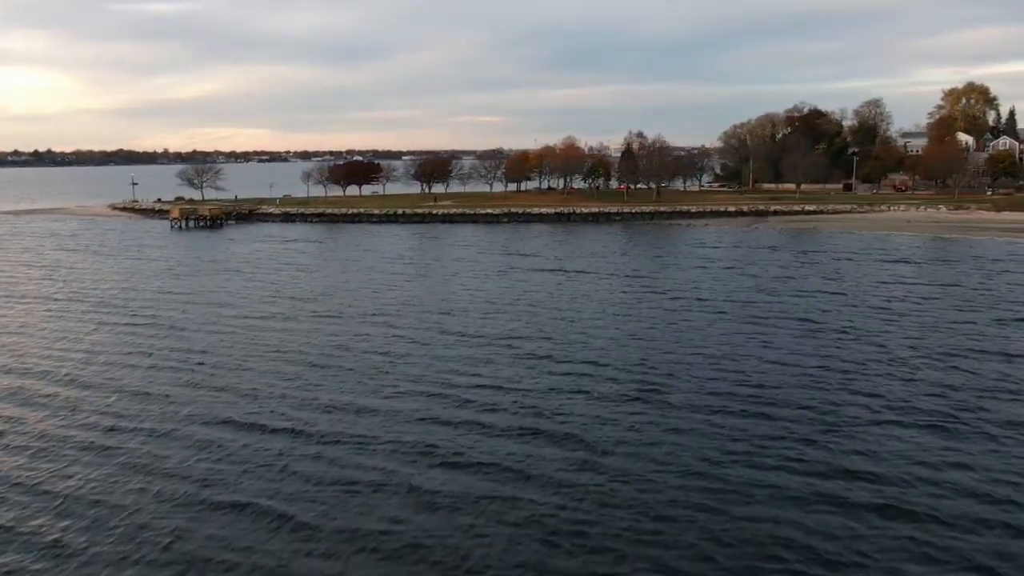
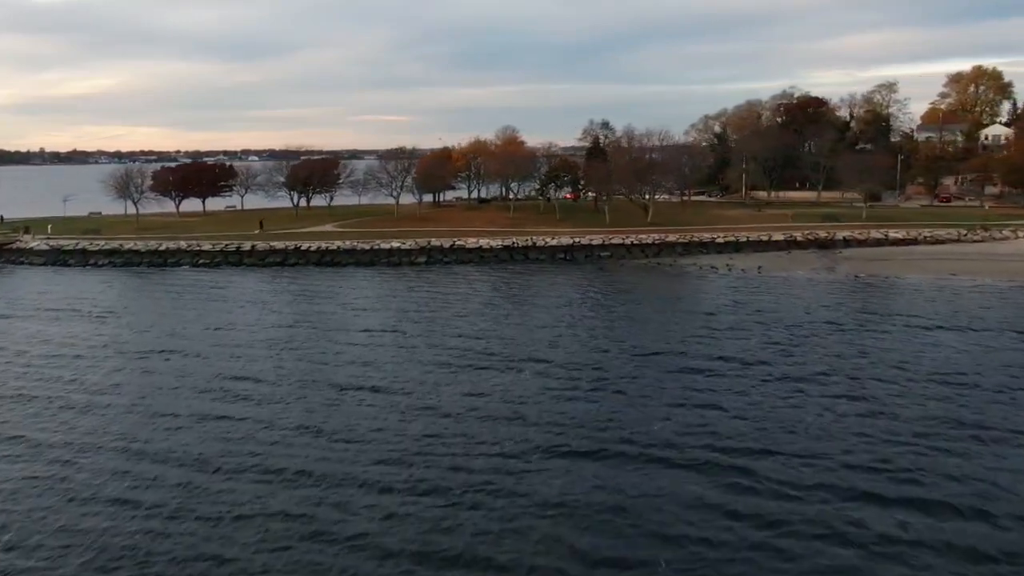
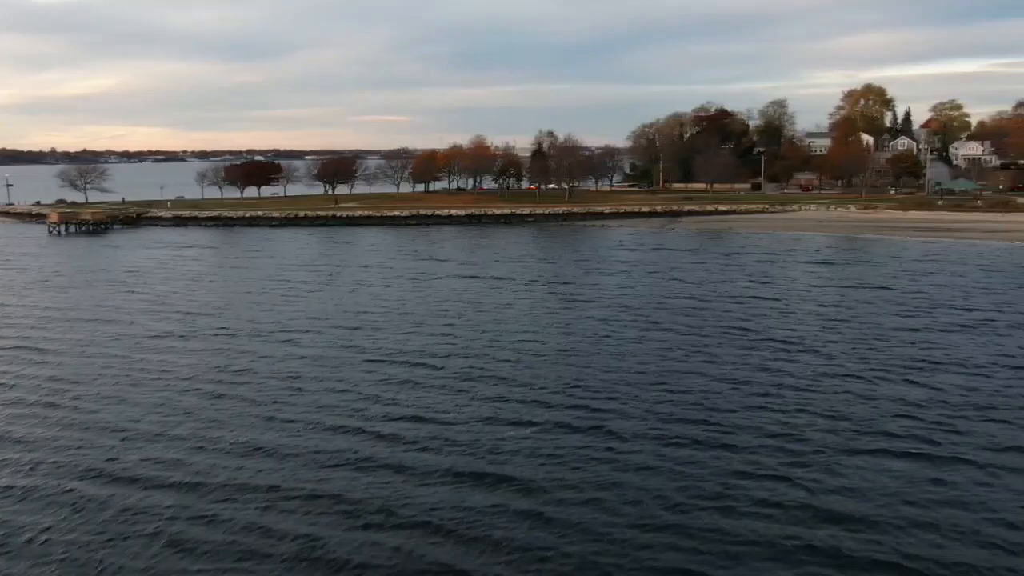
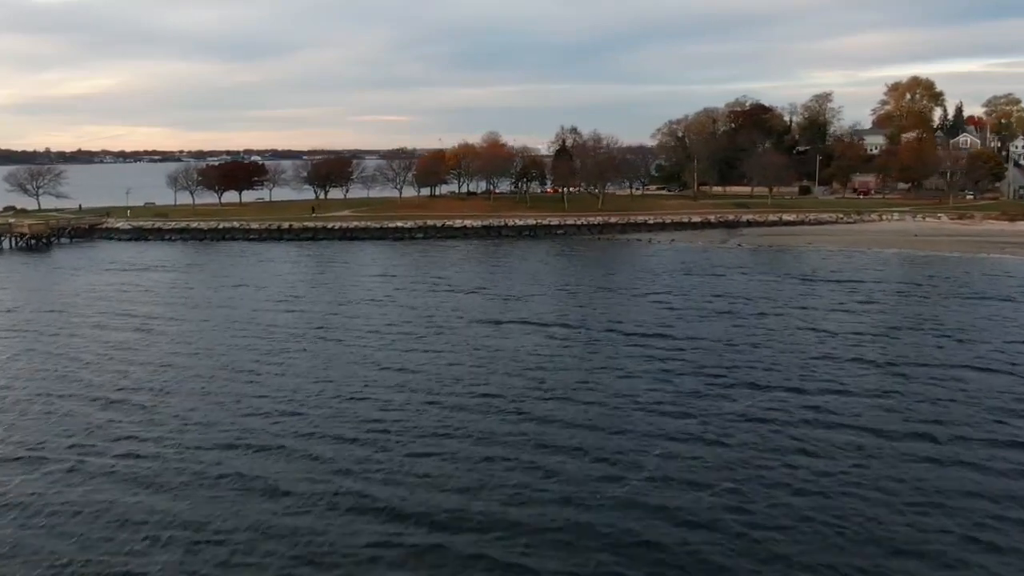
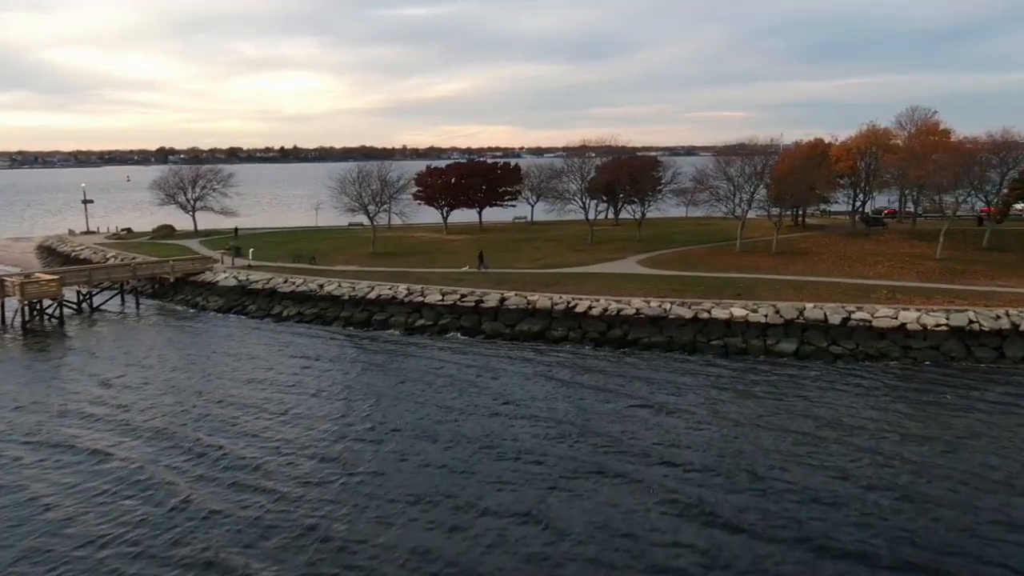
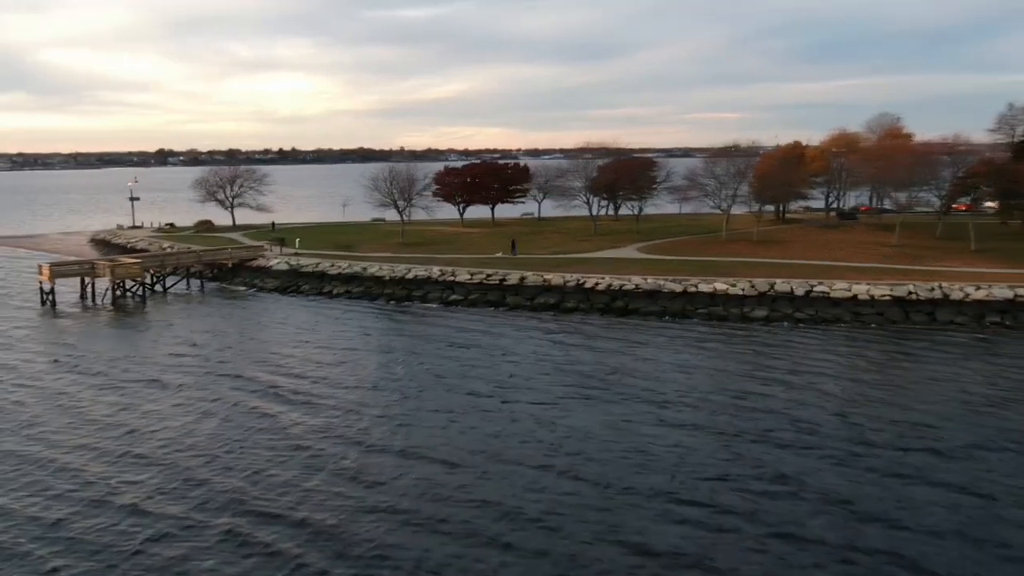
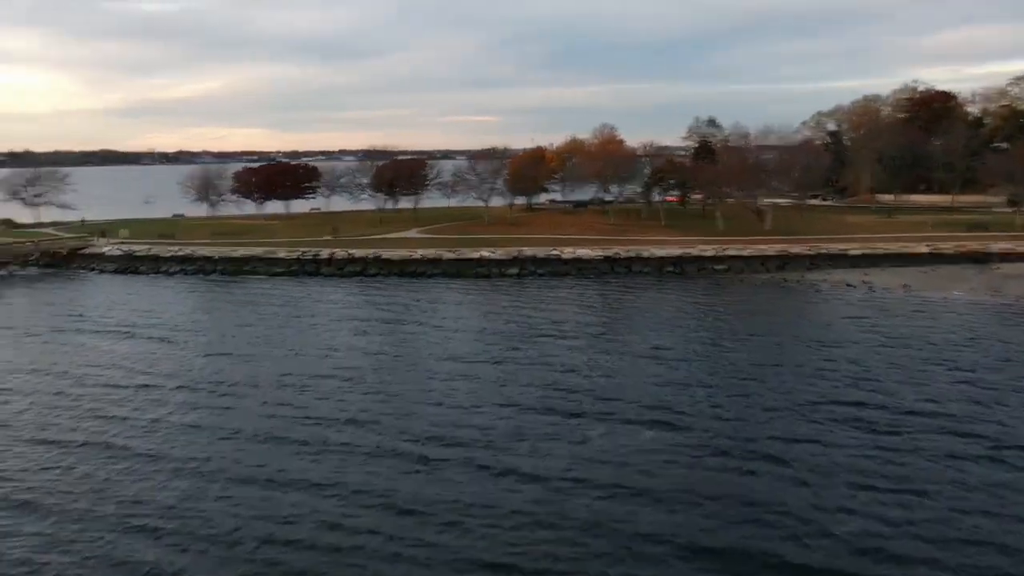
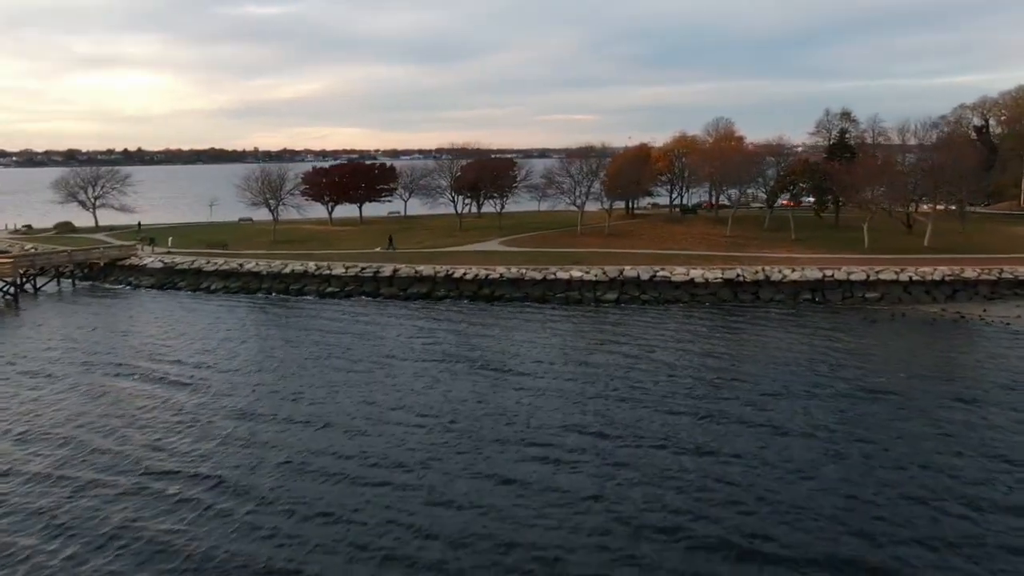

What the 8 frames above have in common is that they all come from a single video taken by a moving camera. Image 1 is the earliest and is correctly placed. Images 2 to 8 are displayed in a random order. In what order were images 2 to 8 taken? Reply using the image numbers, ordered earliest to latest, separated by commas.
3, 4, 2, 7, 8, 6, 5
